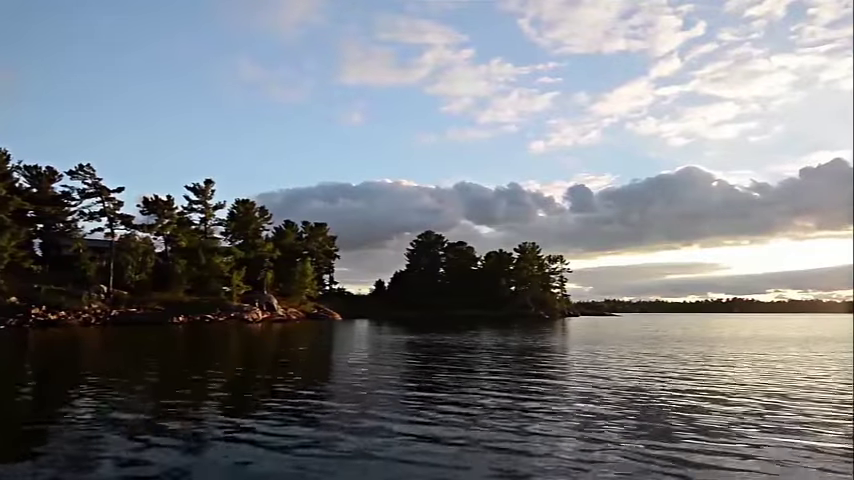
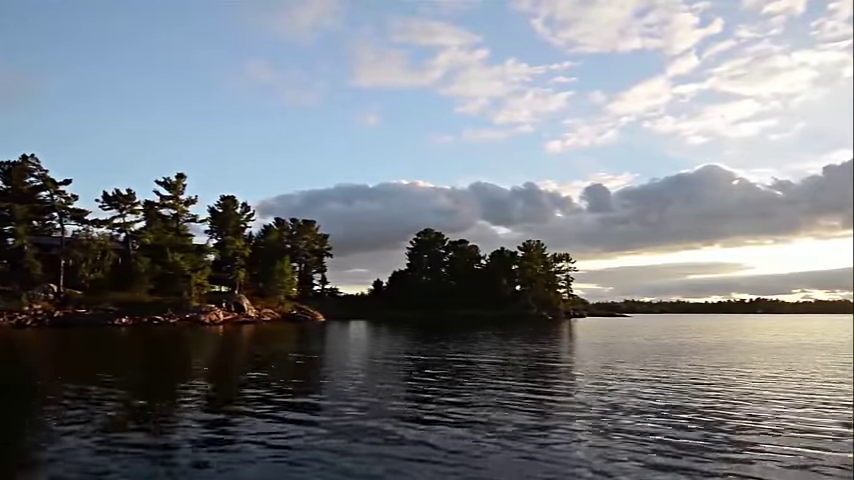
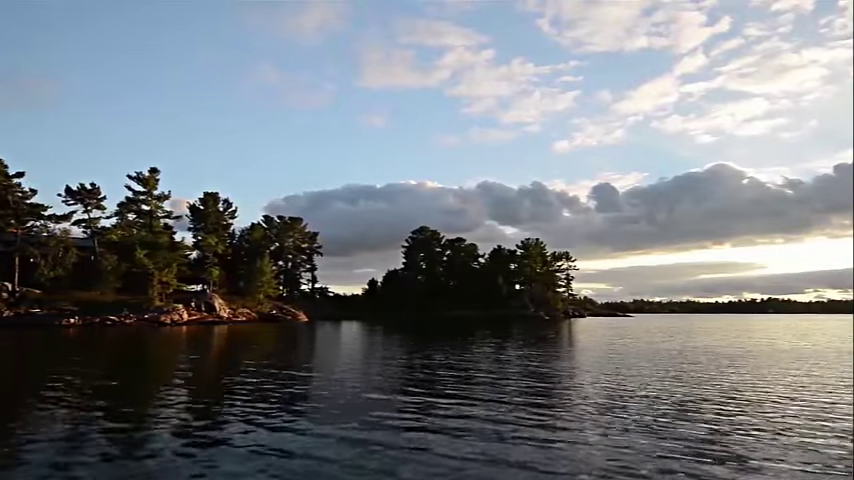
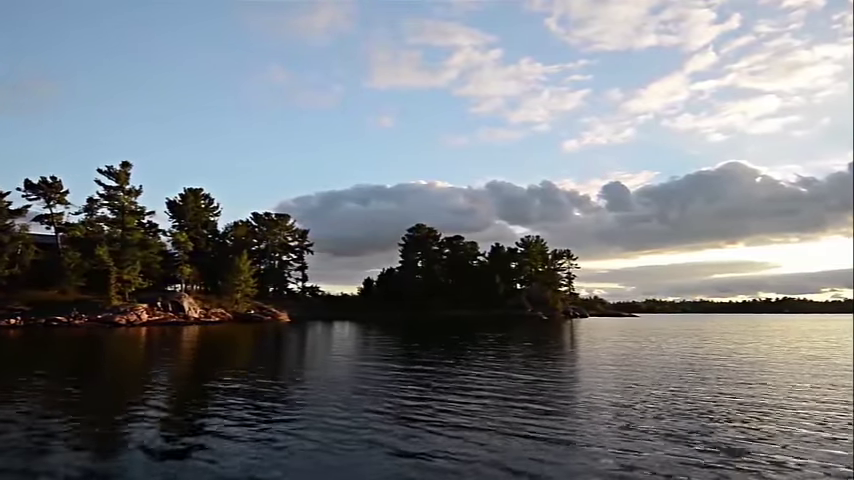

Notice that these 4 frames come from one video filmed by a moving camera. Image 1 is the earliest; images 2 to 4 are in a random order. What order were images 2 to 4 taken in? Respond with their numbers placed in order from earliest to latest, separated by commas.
2, 3, 4
